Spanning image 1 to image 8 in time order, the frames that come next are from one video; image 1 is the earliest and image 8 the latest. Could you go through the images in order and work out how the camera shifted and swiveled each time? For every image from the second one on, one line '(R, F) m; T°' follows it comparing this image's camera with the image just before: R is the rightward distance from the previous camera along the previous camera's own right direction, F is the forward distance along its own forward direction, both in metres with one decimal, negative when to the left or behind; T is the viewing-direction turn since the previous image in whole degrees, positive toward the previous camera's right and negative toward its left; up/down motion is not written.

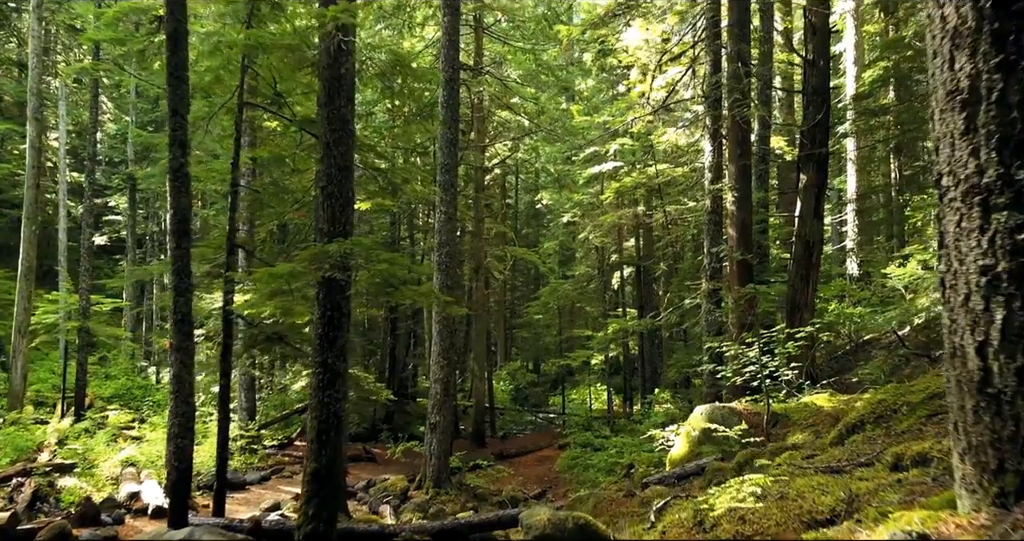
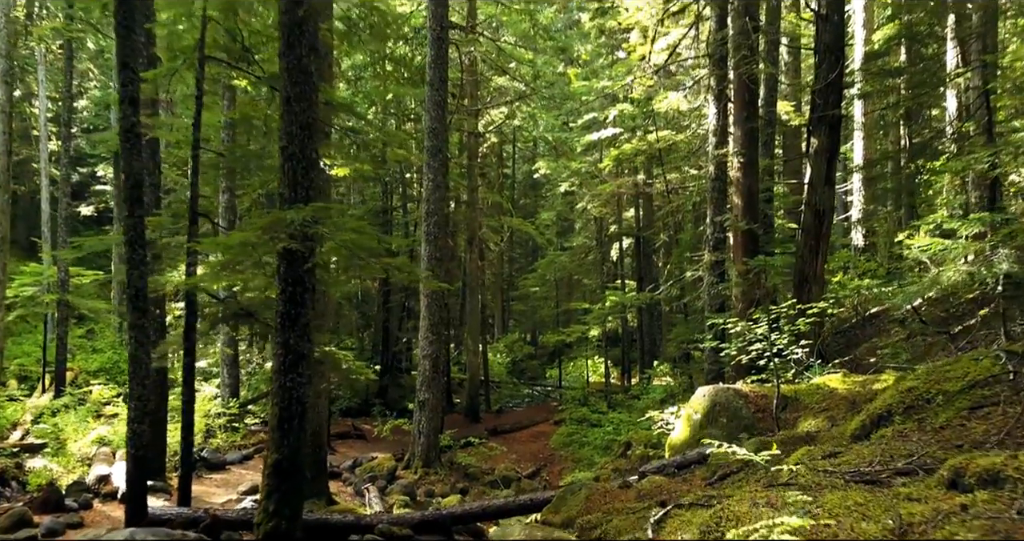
(+0.1, +0.6) m; 0°
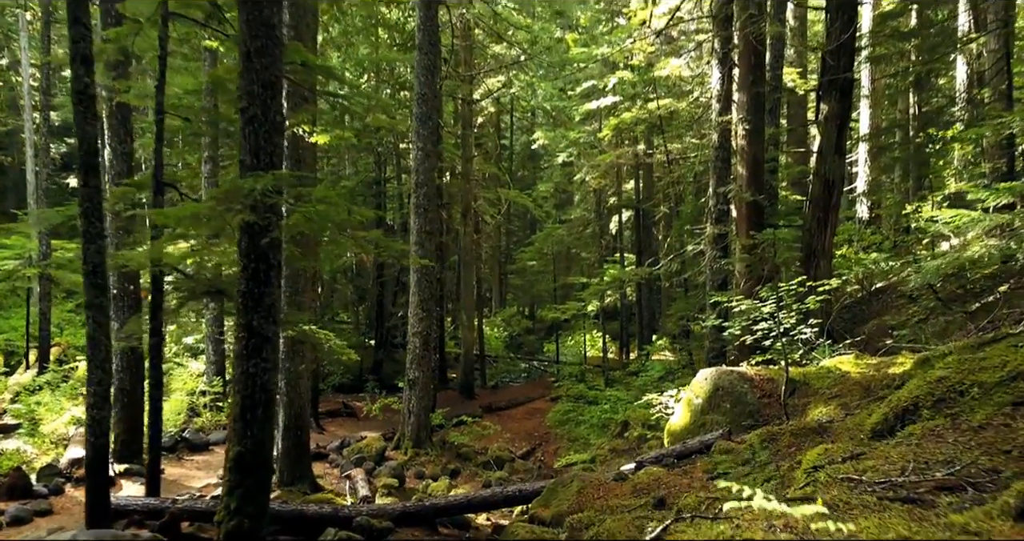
(+0.1, +0.5) m; 0°
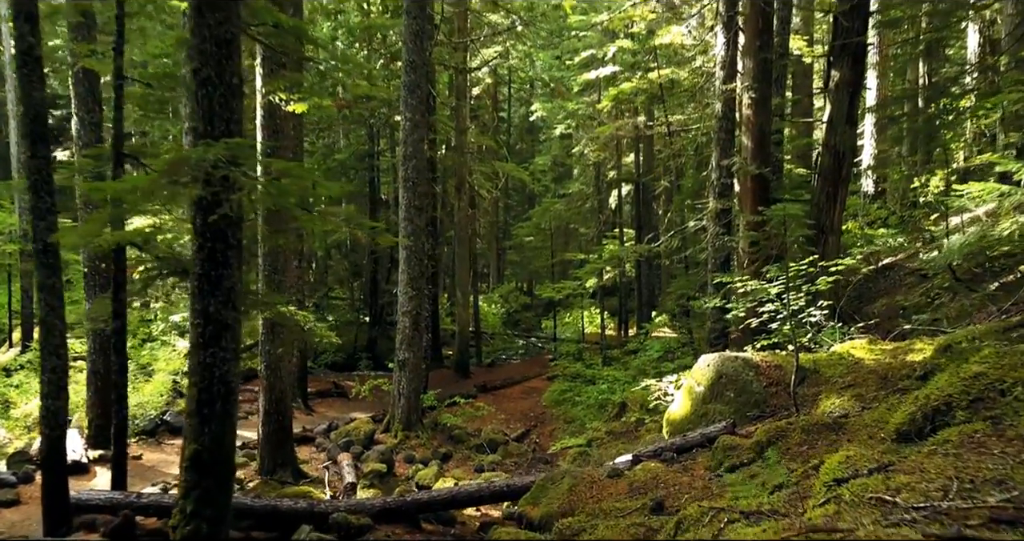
(+0.1, +0.5) m; 0°
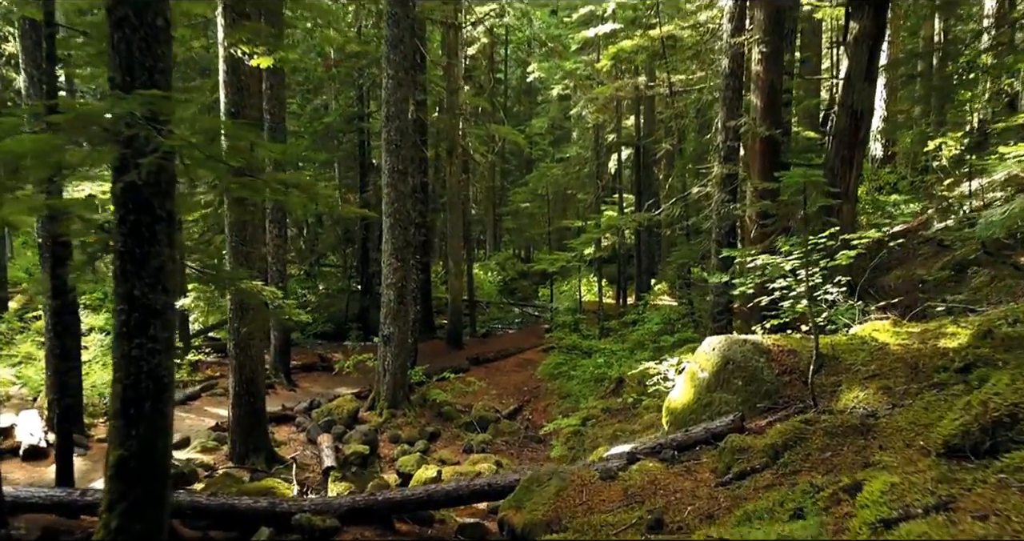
(+0.1, +0.7) m; 0°
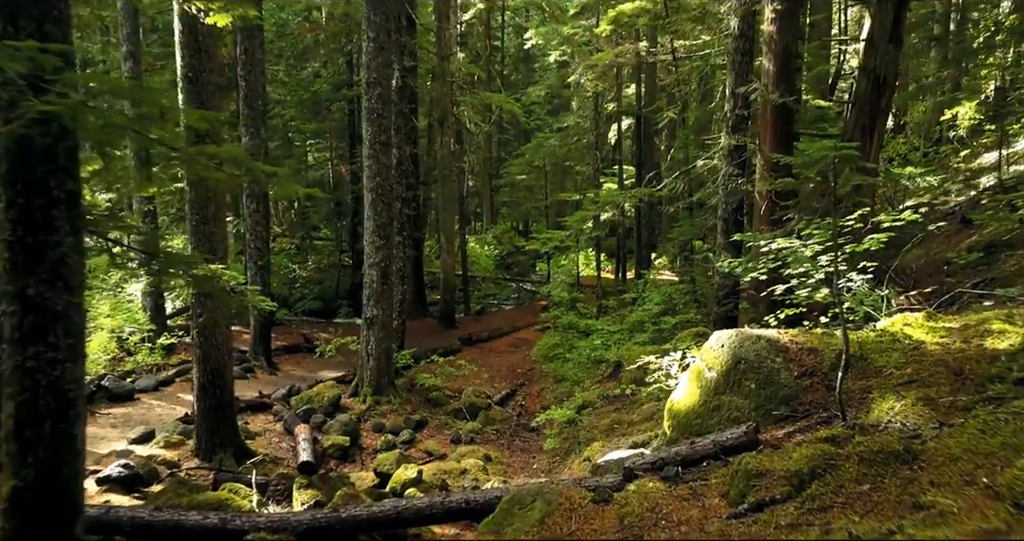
(+0.1, +0.7) m; 0°
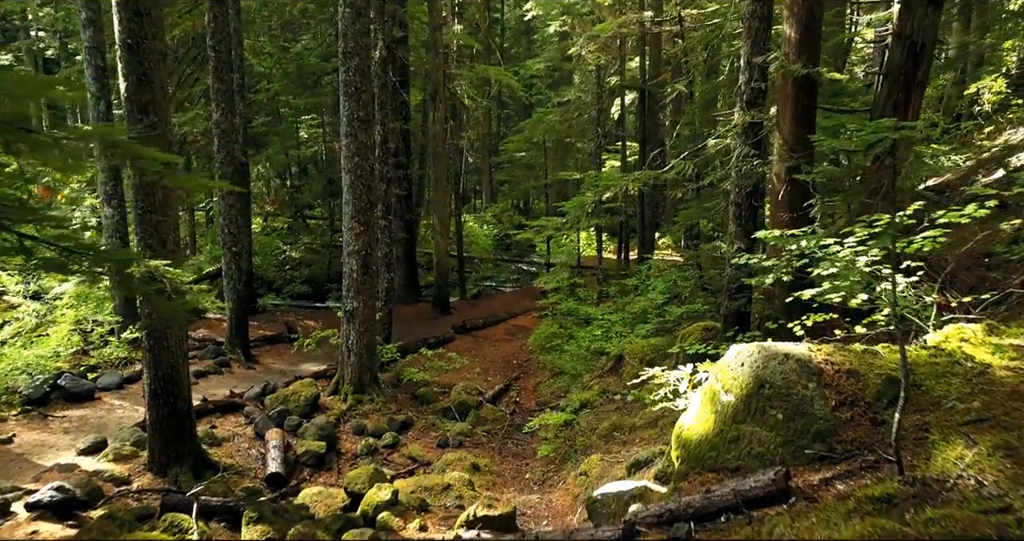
(+0.1, +0.8) m; 0°
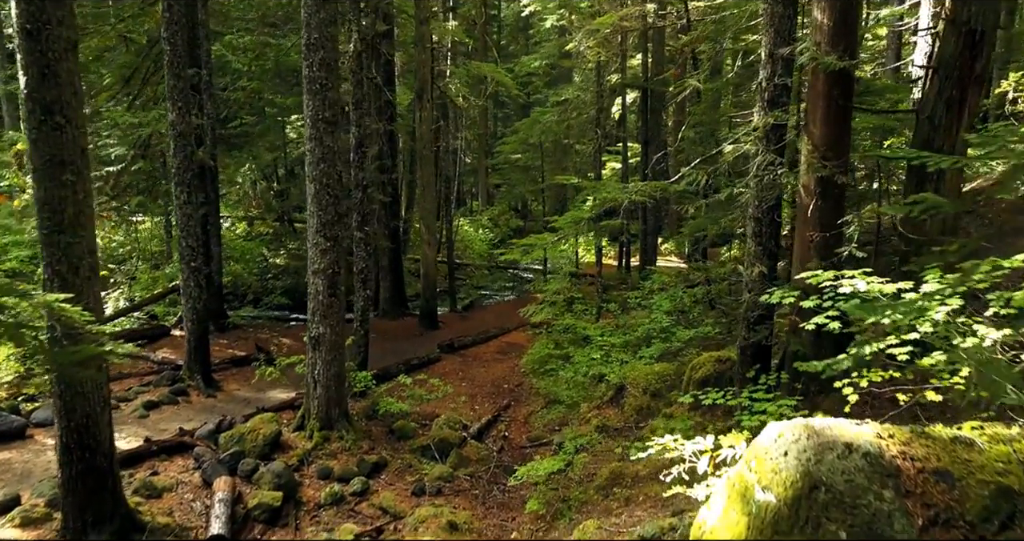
(+0.2, +1.1) m; 0°
